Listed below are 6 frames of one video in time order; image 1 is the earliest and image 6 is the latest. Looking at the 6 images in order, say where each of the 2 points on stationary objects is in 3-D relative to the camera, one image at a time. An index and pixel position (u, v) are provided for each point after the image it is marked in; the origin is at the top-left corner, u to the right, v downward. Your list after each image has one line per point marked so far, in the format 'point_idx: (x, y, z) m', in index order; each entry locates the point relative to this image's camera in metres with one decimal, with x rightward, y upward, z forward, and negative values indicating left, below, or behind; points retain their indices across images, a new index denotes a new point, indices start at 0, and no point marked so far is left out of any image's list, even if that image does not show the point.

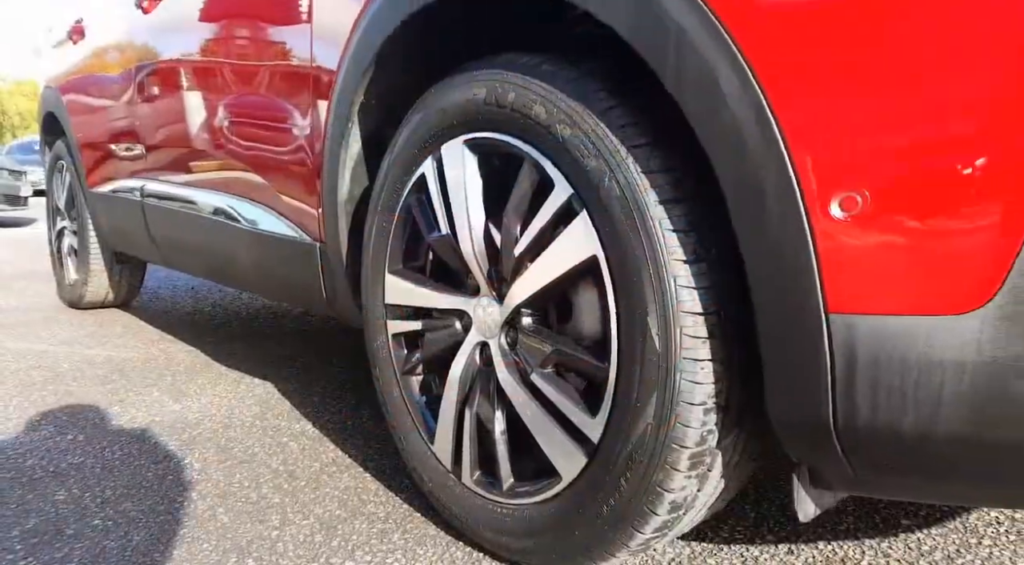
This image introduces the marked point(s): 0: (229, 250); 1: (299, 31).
0: (-0.7, +0.1, +2.0) m
1: (-0.4, +0.5, +1.6) m
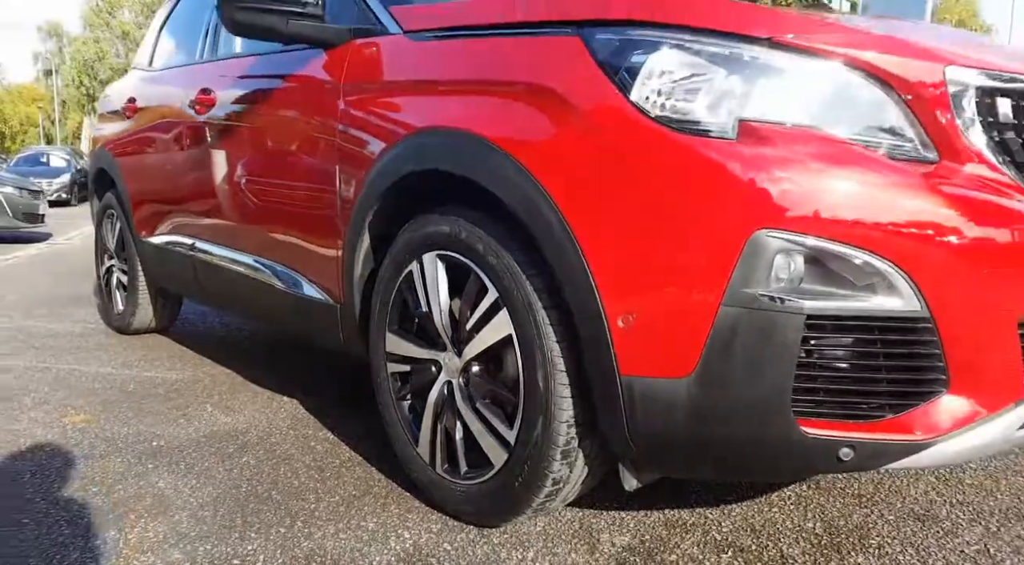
0: (-0.9, -0.1, +2.7) m
1: (-0.5, +0.3, +2.2) m
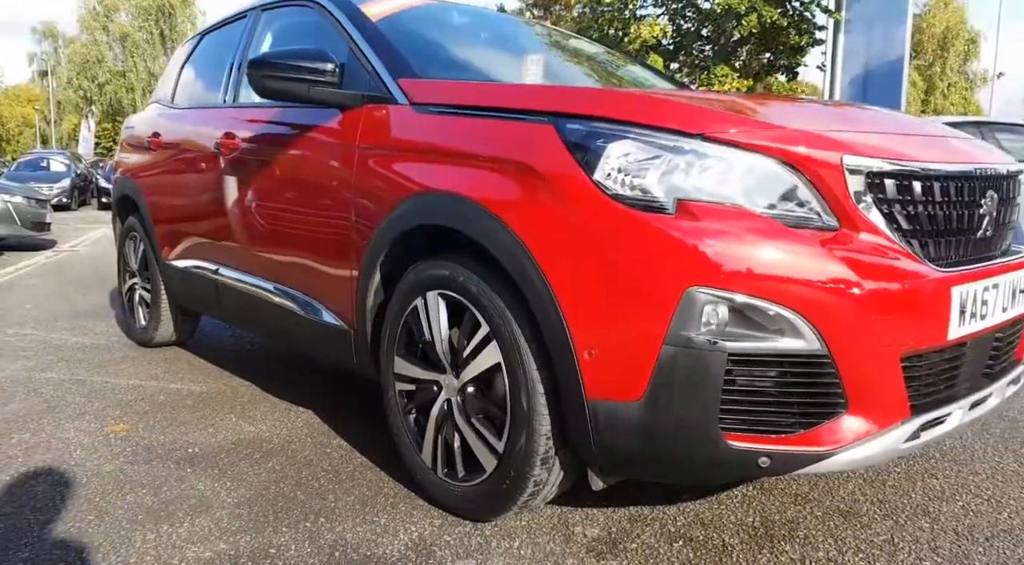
0: (-0.9, -0.2, +3.0) m
1: (-0.6, +0.2, +2.6) m
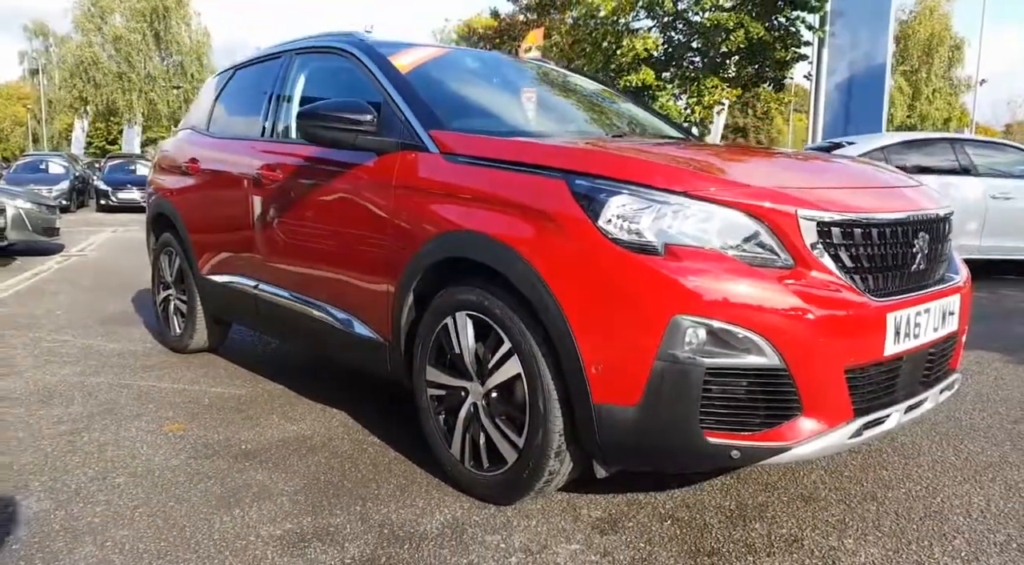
0: (-0.8, -0.2, +3.4) m
1: (-0.5, +0.2, +3.0) m
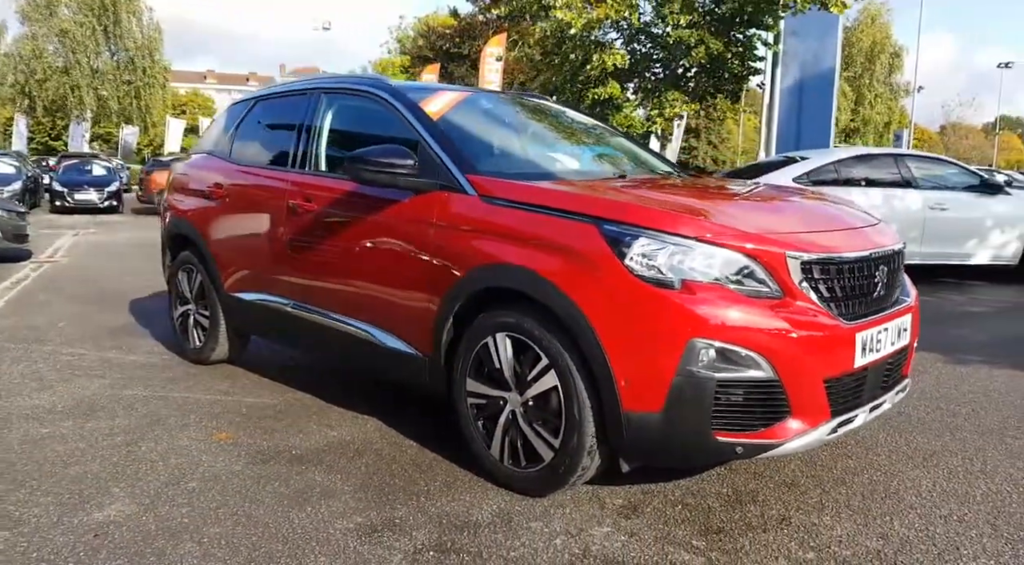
0: (-0.8, -0.3, +3.8) m
1: (-0.4, +0.1, +3.4) m
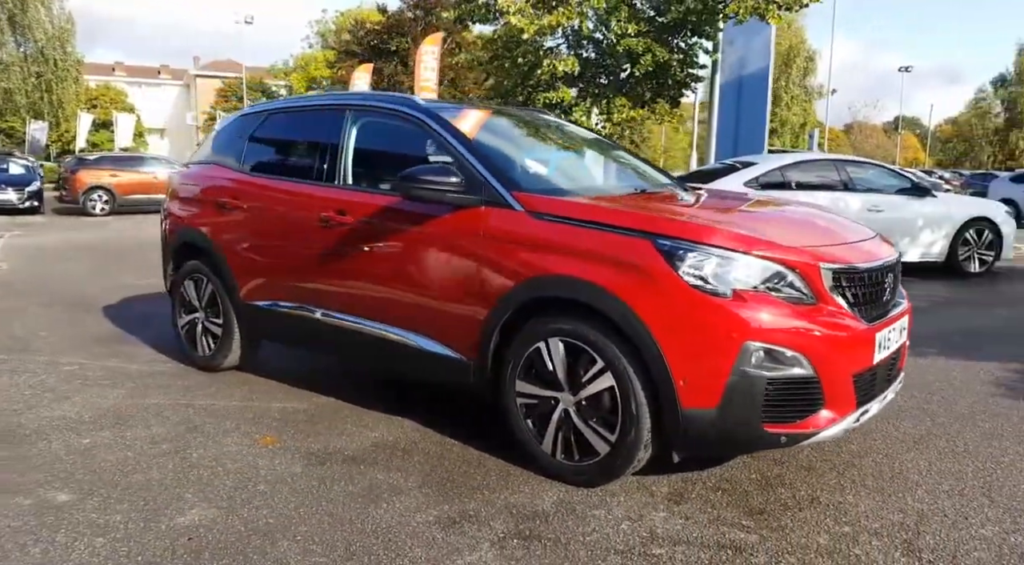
0: (-0.6, -0.4, +4.0) m
1: (-0.2, 0.0, +3.6) m
